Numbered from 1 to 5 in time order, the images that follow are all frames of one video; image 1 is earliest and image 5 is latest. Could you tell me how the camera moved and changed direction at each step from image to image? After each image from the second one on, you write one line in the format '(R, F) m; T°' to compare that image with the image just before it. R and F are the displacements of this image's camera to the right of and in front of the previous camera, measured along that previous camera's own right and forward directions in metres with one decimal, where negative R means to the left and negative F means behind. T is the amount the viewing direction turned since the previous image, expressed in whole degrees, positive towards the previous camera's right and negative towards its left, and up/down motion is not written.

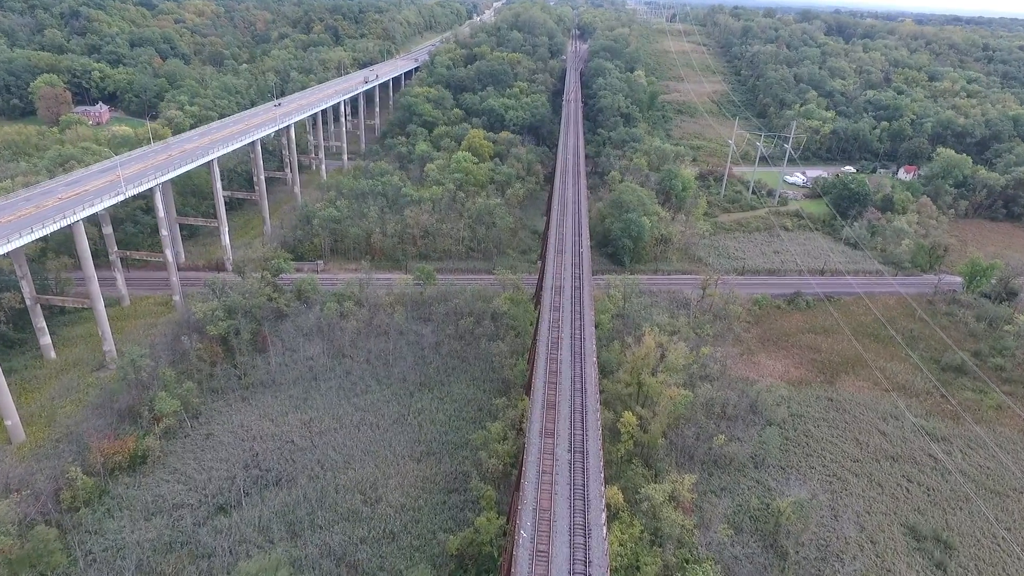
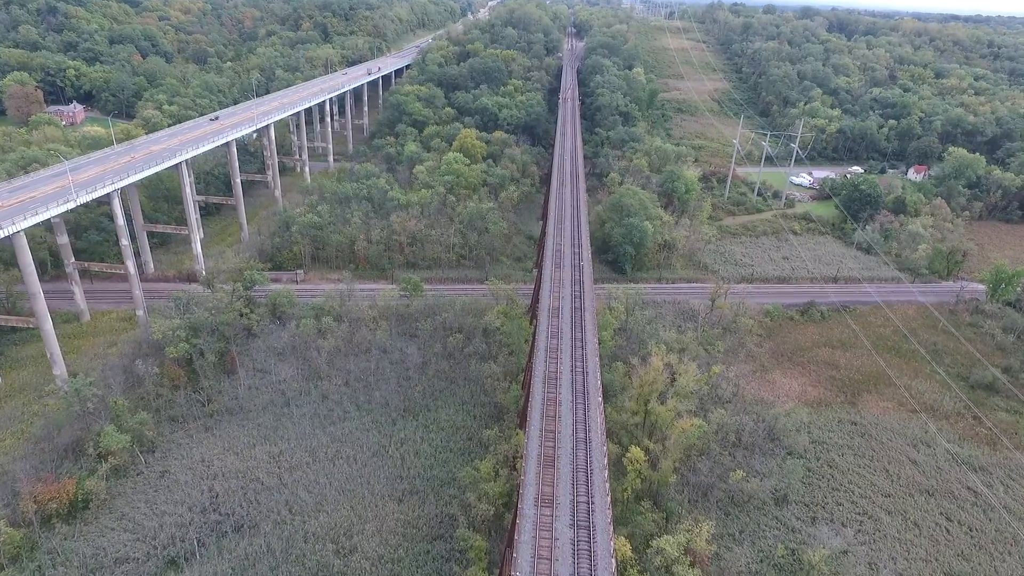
(+0.2, +3.9) m; 0°
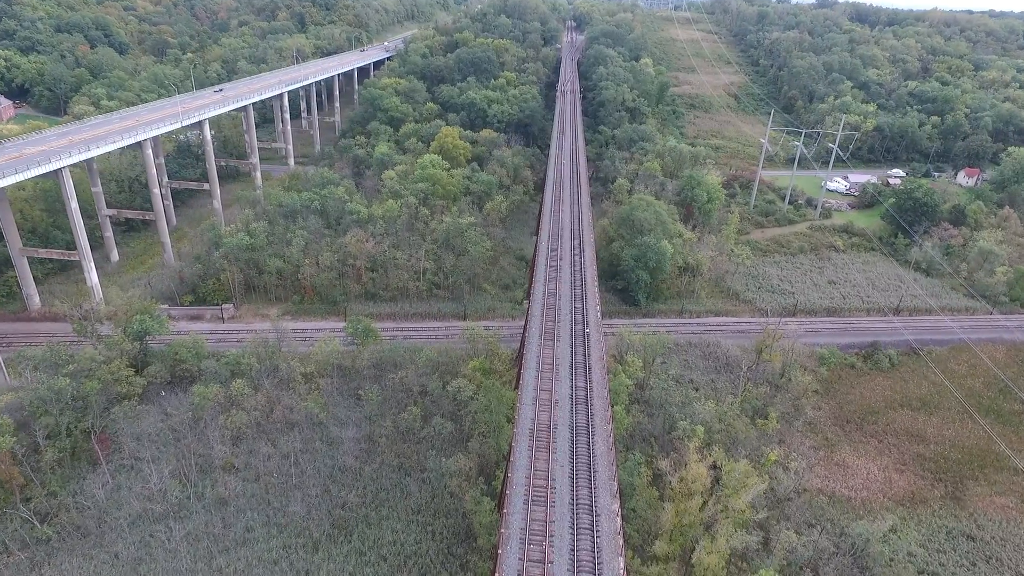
(+1.1, +11.7) m; 0°
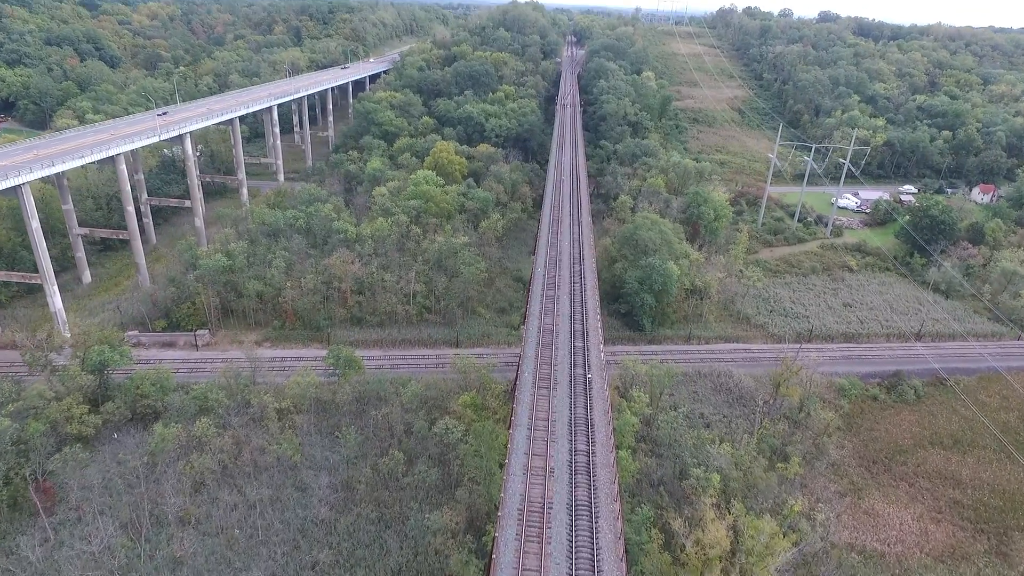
(+0.3, +3.0) m; 0°
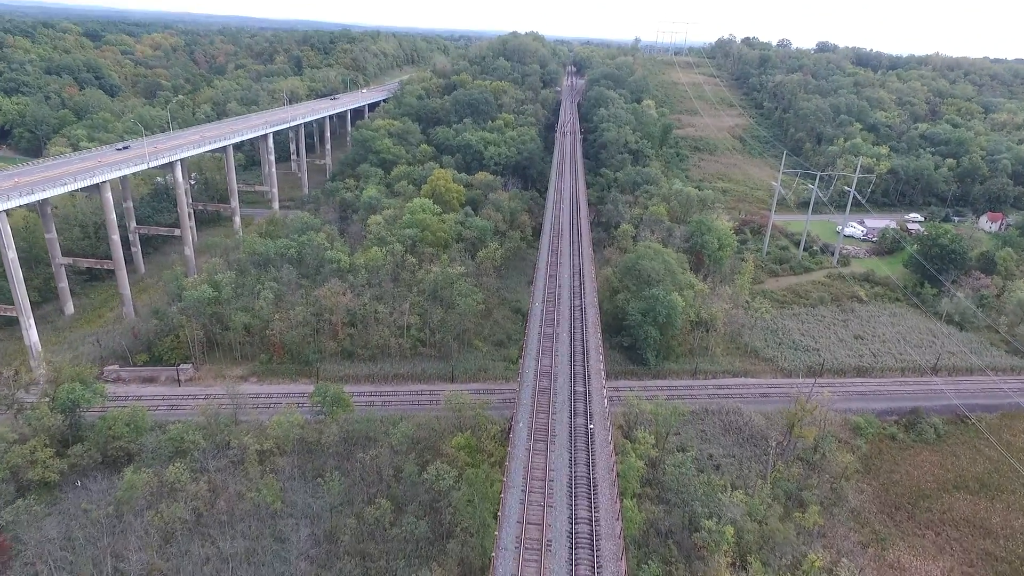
(+0.2, +1.7) m; 0°
